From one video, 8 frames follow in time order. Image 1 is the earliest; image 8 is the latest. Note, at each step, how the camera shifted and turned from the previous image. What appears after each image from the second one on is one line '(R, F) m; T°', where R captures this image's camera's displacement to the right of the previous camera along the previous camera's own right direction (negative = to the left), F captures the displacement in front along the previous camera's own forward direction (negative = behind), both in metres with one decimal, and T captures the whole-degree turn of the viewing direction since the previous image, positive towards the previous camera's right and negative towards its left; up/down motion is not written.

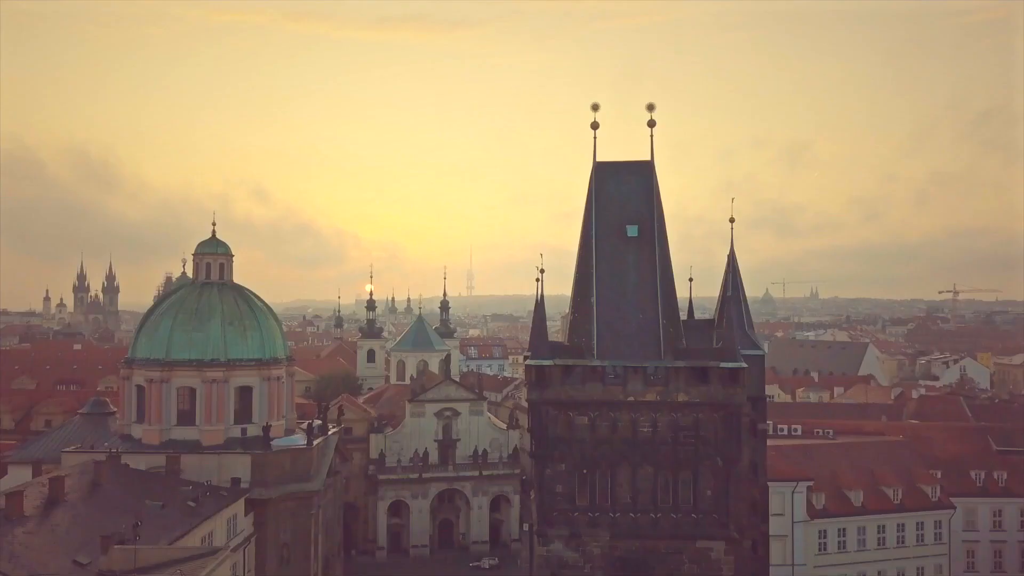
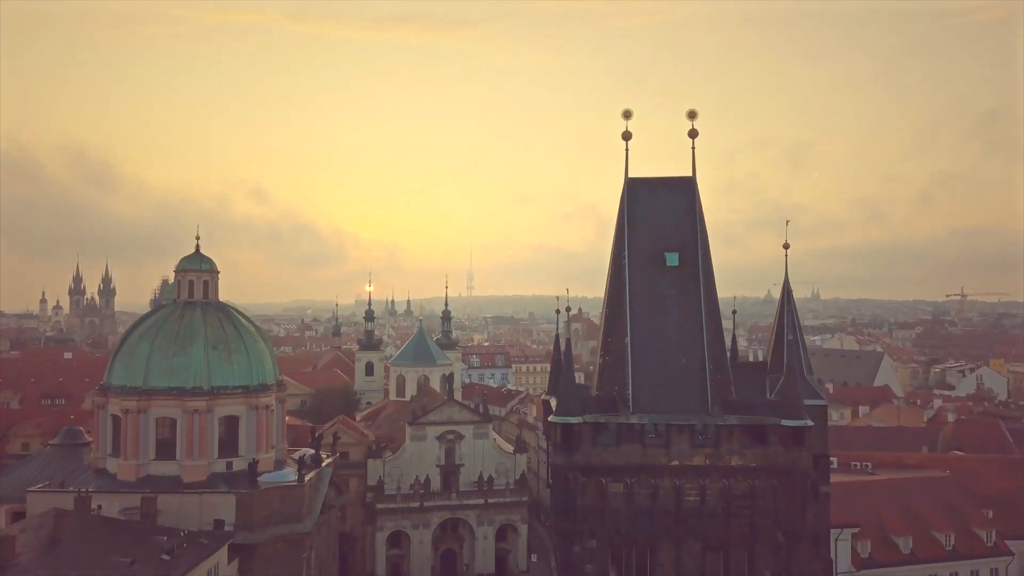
(-0.2, +2.0) m; 0°
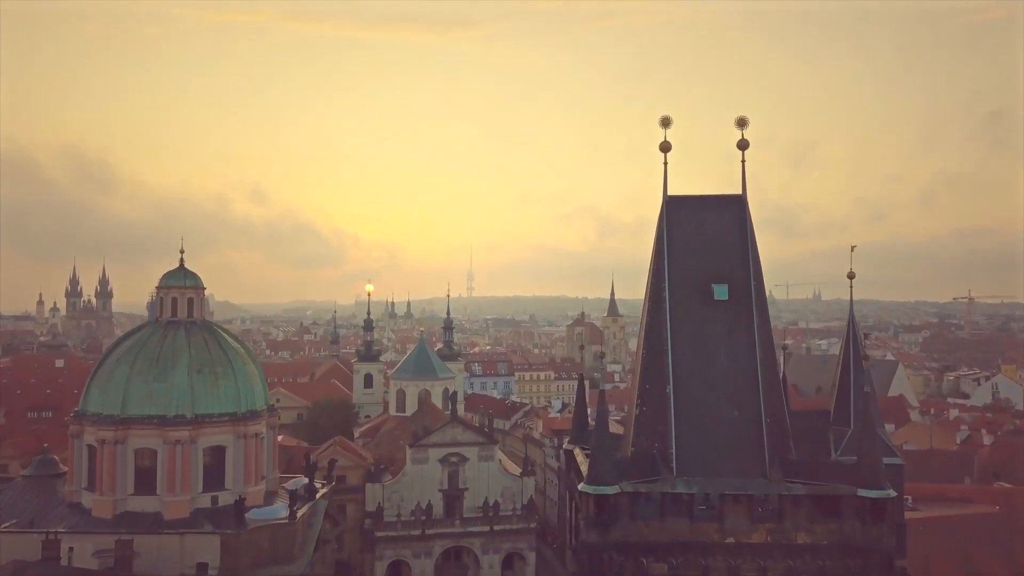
(-0.2, +1.7) m; 0°
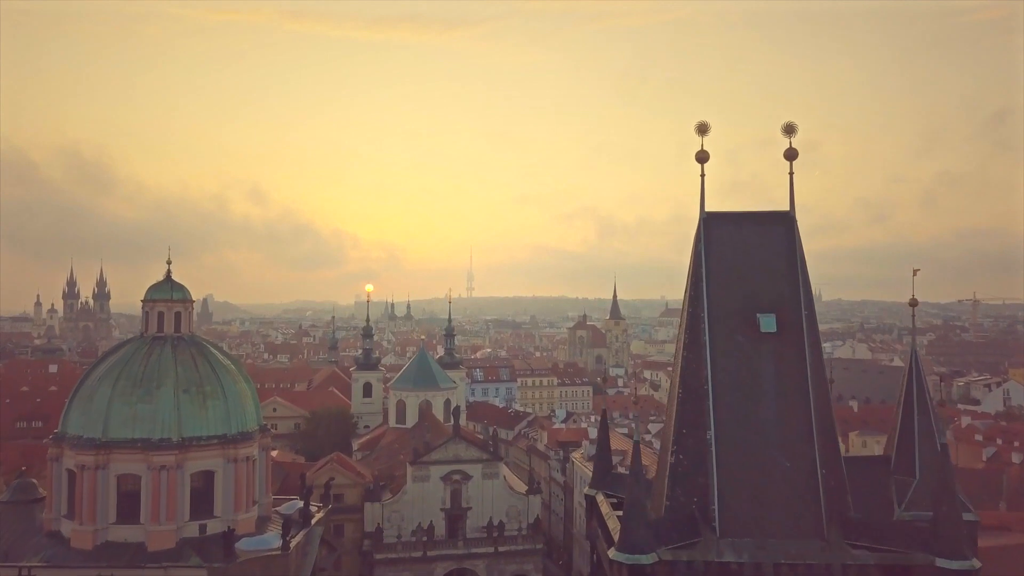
(-0.2, +1.2) m; 0°
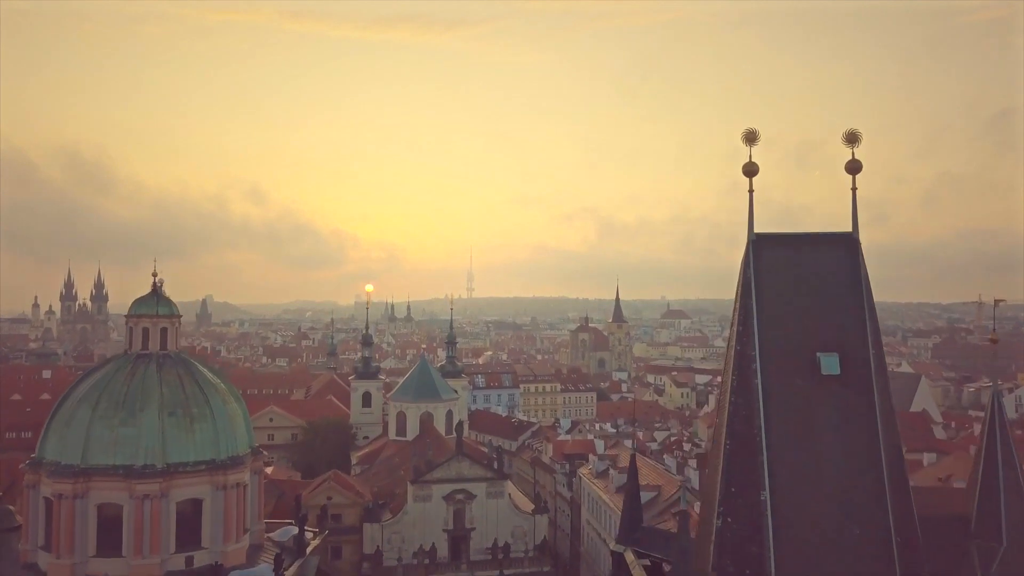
(-0.2, +1.2) m; 0°
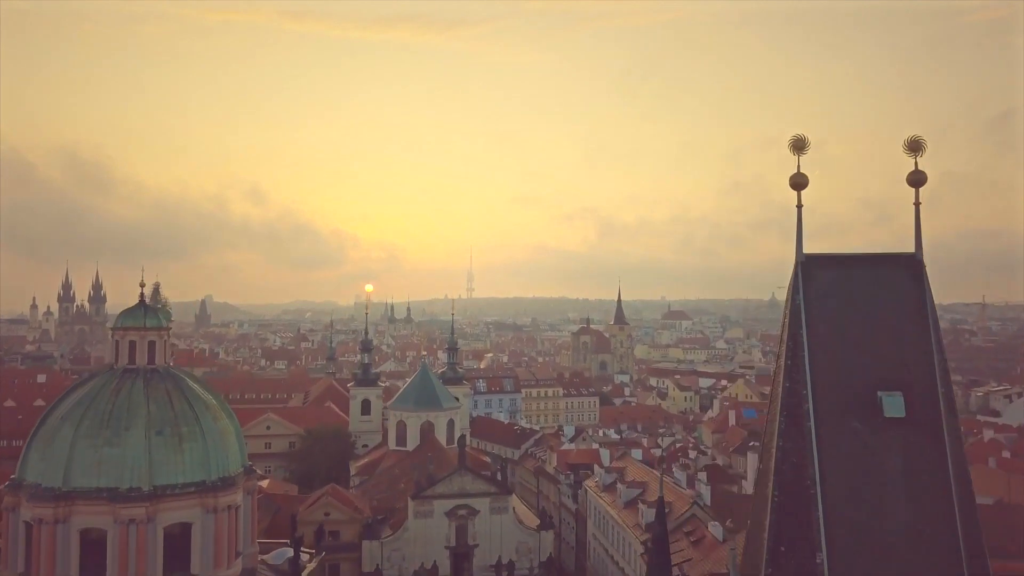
(-0.1, +0.9) m; 0°
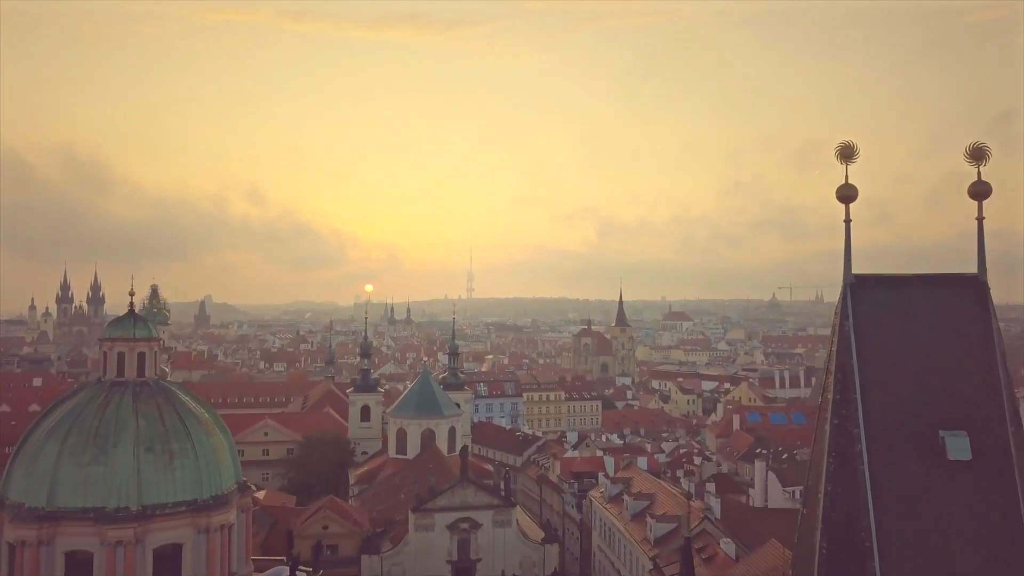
(-0.1, +0.7) m; 0°
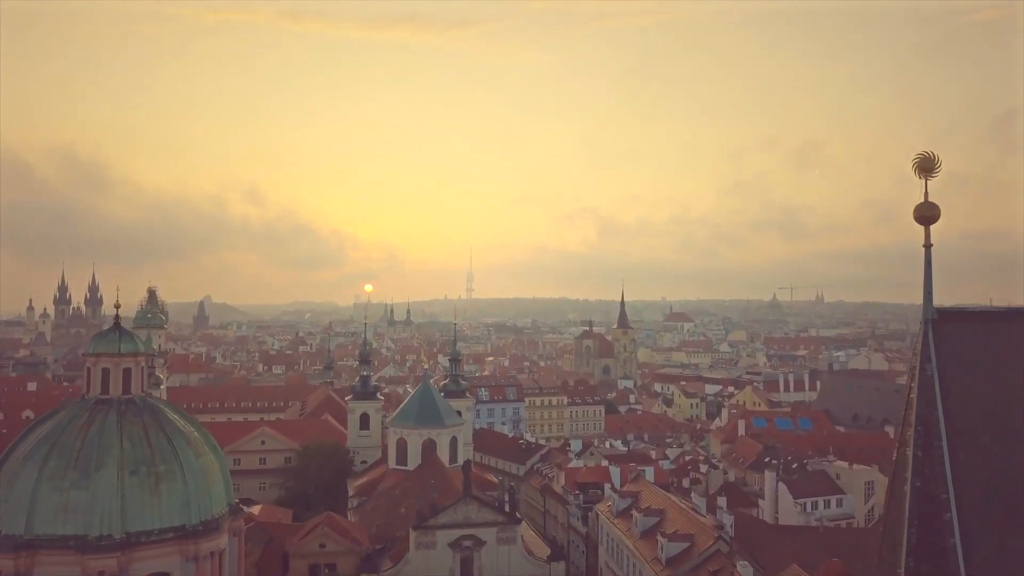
(-0.1, +0.9) m; 0°
